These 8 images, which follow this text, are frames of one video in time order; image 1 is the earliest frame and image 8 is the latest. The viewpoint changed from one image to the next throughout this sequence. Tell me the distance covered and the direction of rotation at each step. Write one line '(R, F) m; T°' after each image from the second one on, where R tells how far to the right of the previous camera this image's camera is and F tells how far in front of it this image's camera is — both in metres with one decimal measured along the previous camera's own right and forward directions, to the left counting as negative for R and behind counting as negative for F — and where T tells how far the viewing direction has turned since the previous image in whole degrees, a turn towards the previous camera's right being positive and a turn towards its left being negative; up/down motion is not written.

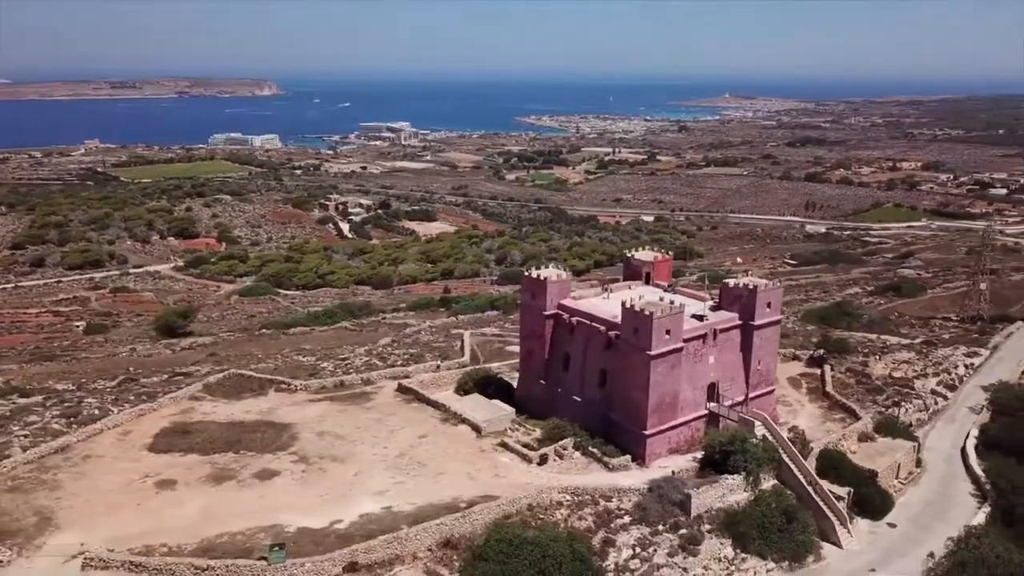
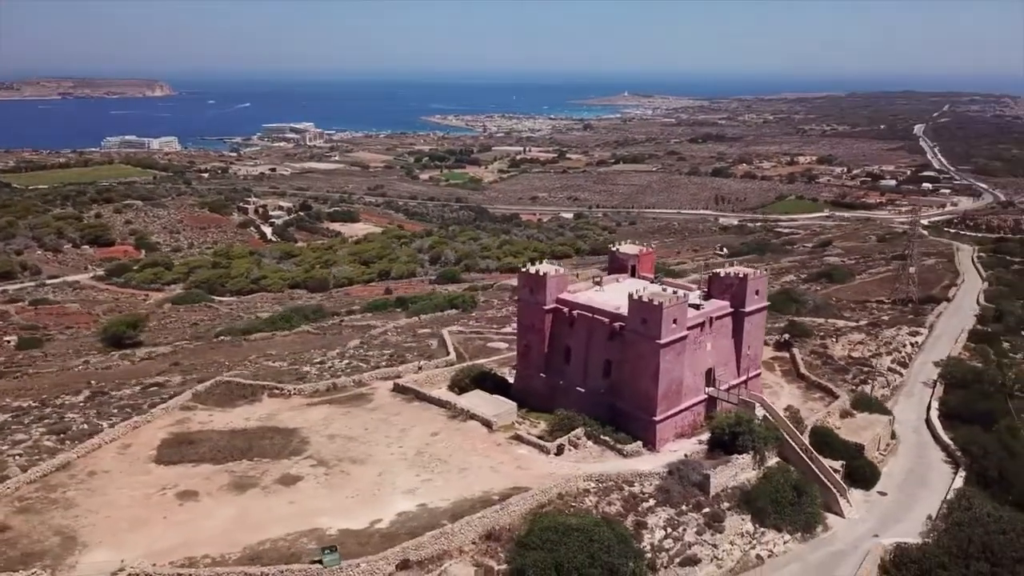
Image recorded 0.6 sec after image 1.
(-3.1, -0.2) m; +7°
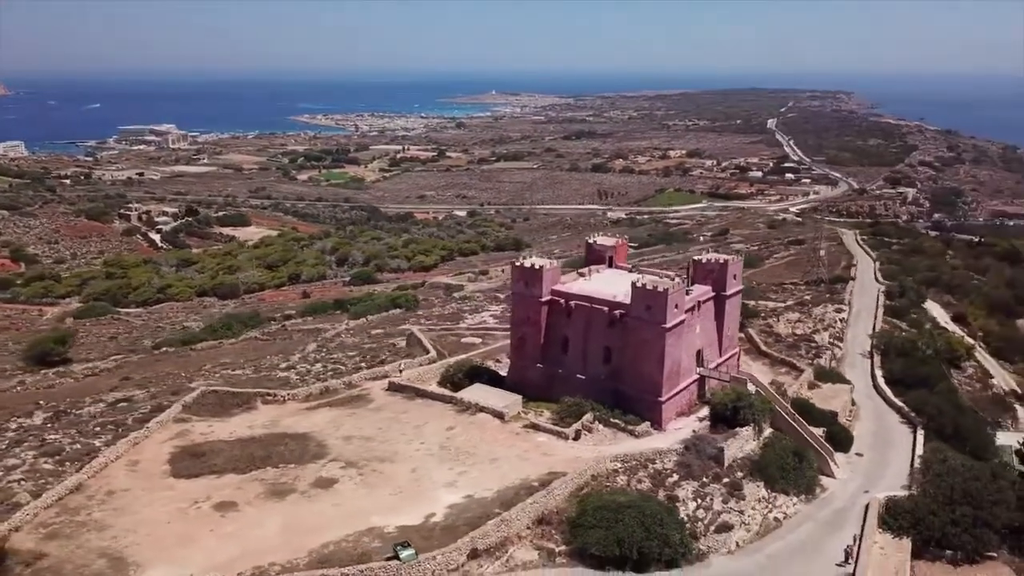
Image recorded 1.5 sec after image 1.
(-4.3, -0.3) m; +9°
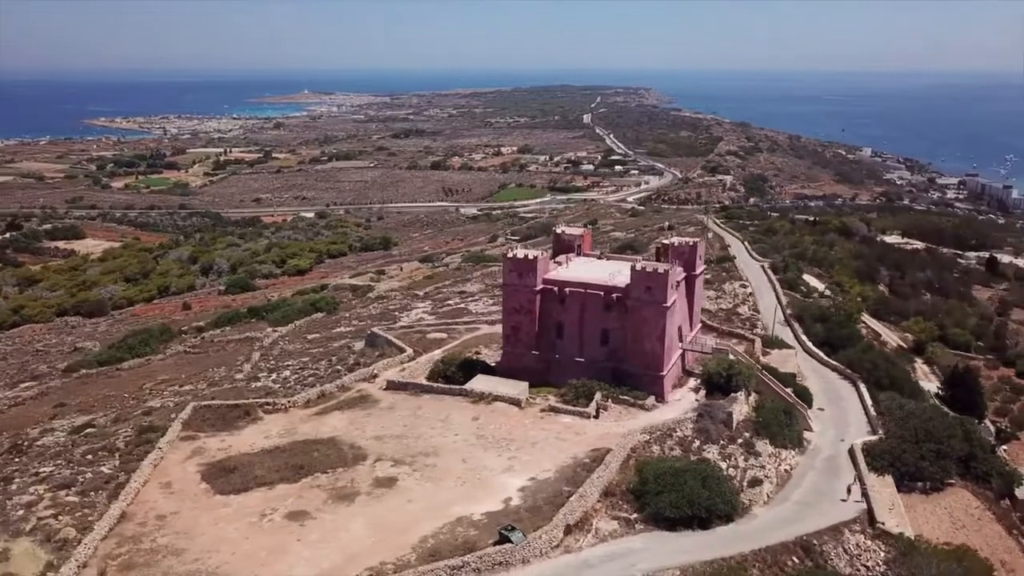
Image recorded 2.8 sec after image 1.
(-6.1, -0.1) m; +13°
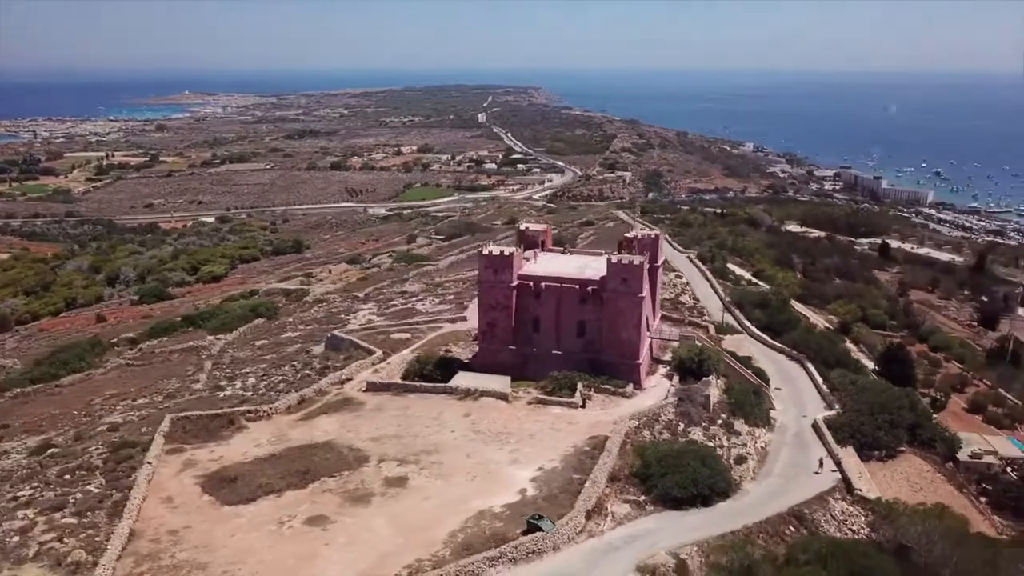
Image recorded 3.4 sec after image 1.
(-2.9, -0.2) m; +7°
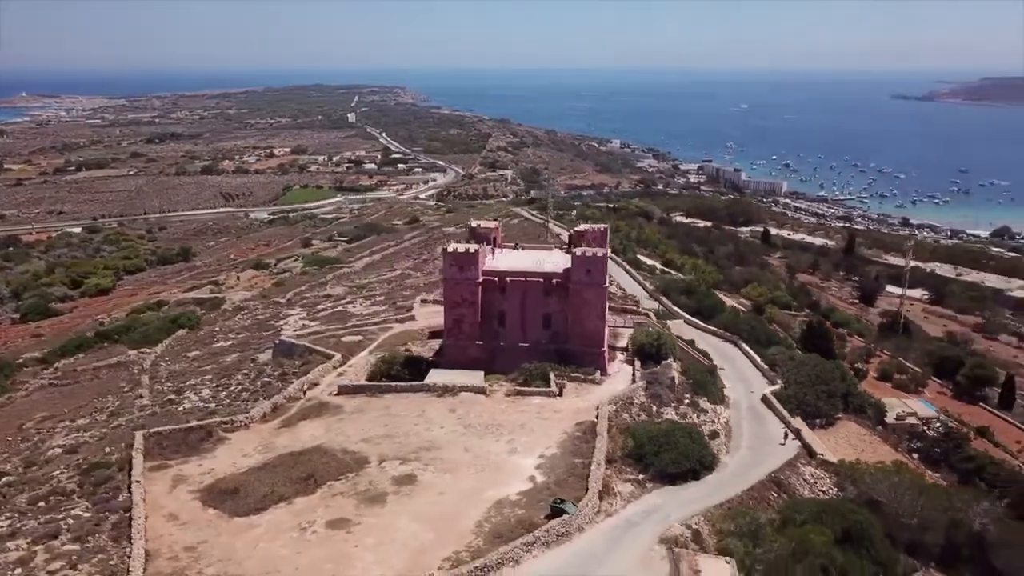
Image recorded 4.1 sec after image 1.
(-3.4, -0.2) m; +9°
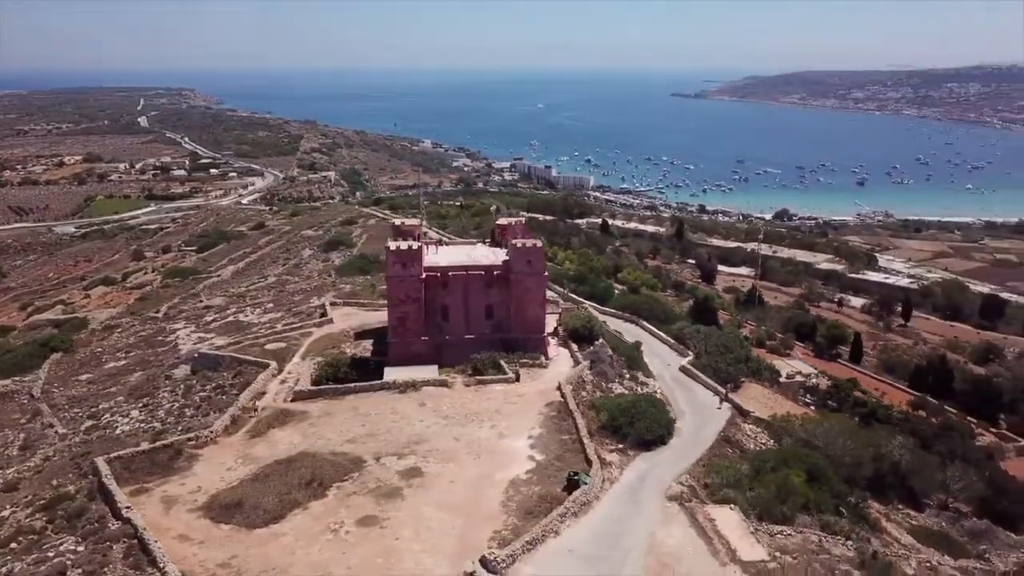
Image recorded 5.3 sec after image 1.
(-5.0, -0.3) m; +13°
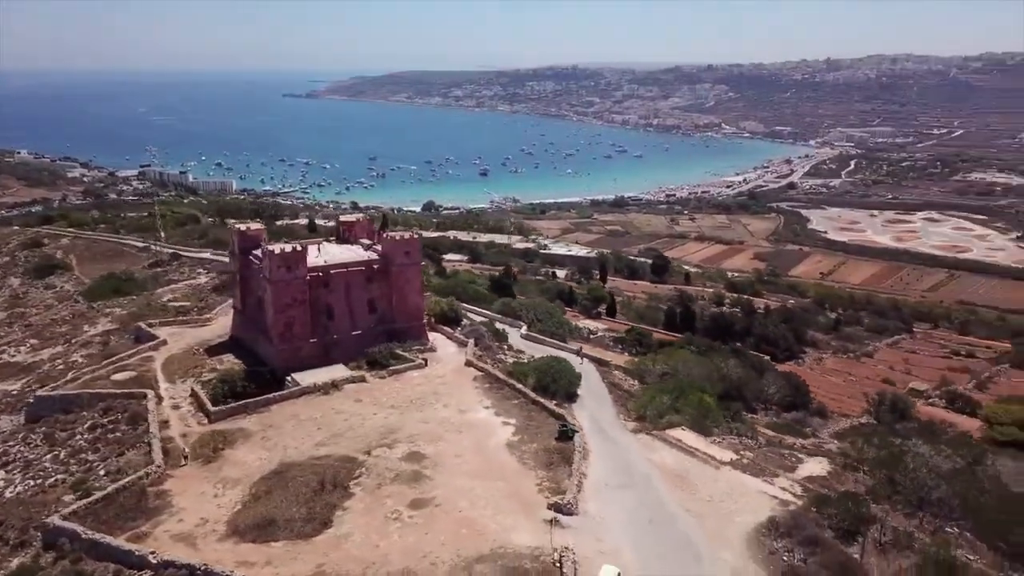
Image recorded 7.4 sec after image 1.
(-9.4, +0.3) m; +25°
